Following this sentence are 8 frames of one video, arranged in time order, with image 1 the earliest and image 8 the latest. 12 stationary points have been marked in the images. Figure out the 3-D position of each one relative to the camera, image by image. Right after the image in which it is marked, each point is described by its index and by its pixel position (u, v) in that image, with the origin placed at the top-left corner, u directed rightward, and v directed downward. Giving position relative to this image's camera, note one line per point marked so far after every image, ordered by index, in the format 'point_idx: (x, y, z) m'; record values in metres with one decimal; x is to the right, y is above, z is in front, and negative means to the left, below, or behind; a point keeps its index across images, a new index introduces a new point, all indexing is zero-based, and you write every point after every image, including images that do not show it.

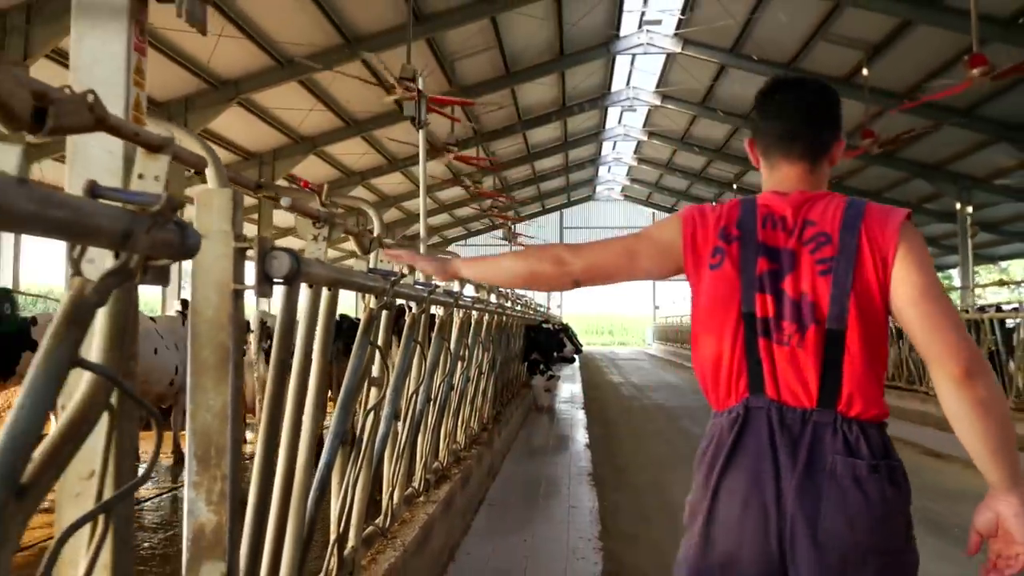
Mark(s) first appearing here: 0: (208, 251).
0: (-0.5, 0.0, +1.5) m
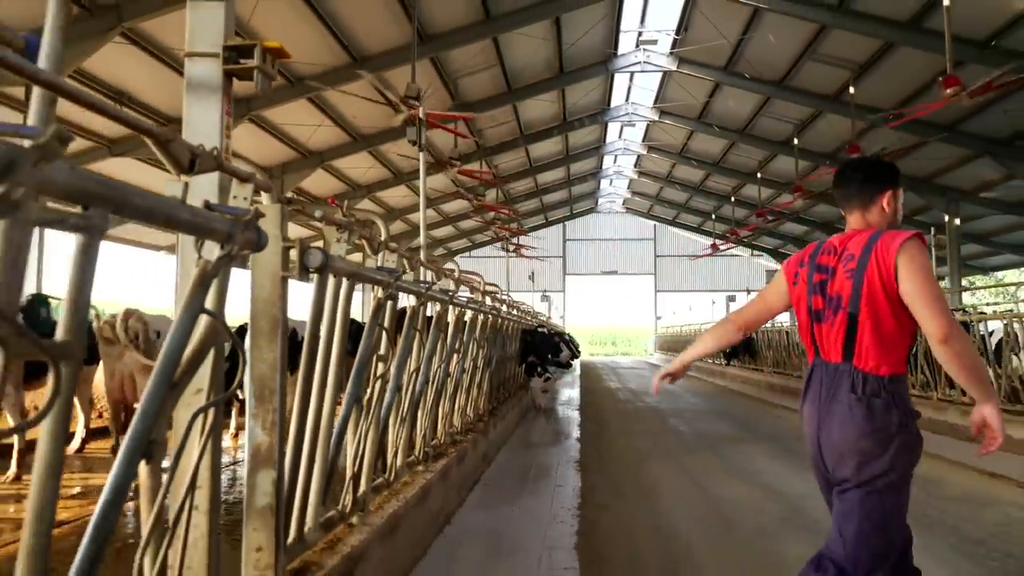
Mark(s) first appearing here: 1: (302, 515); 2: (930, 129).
0: (-0.6, +0.1, +2.1) m
1: (-0.6, -0.6, +2.3) m
2: (+8.0, +3.1, +16.4) m
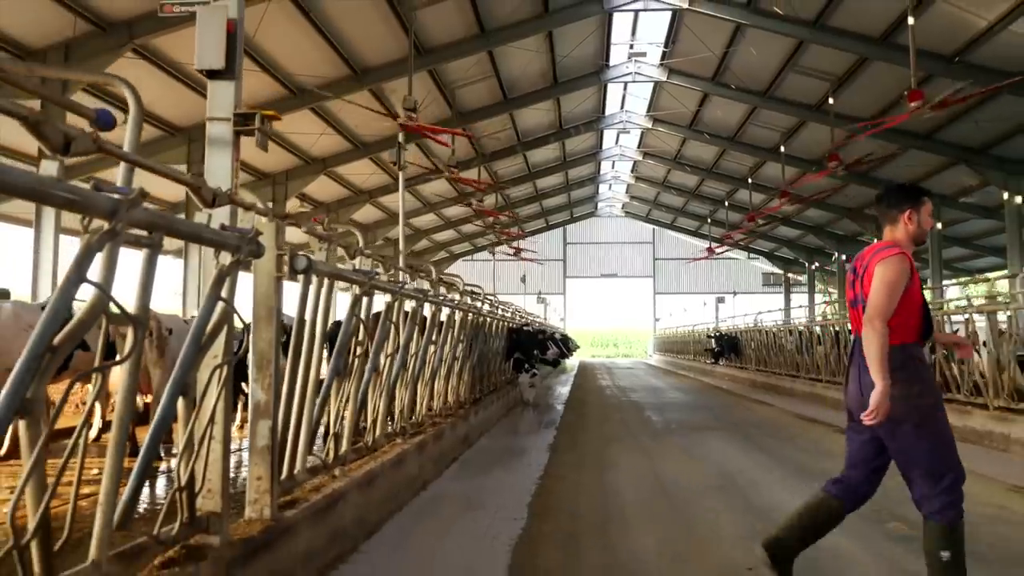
0: (-0.8, +0.1, +2.8) m
1: (-0.8, -0.6, +3.0) m
2: (+7.9, +3.0, +17.0) m
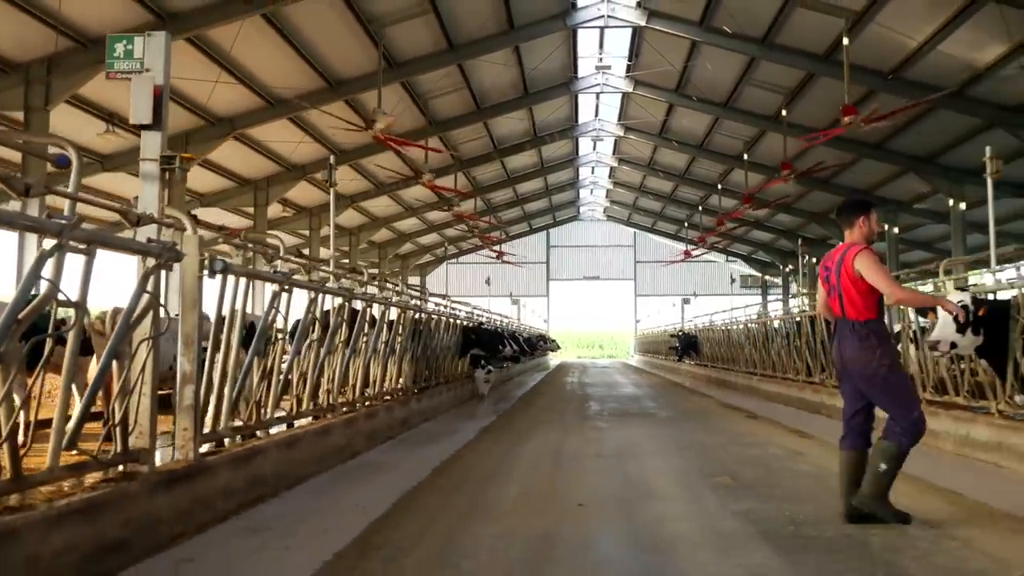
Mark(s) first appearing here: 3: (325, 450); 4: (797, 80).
0: (-1.4, +0.1, +3.6) m
1: (-1.3, -0.6, +3.8) m
2: (+7.3, +3.0, +17.9) m
3: (-1.1, -1.0, +5.0) m
4: (+5.3, +3.9, +16.0) m
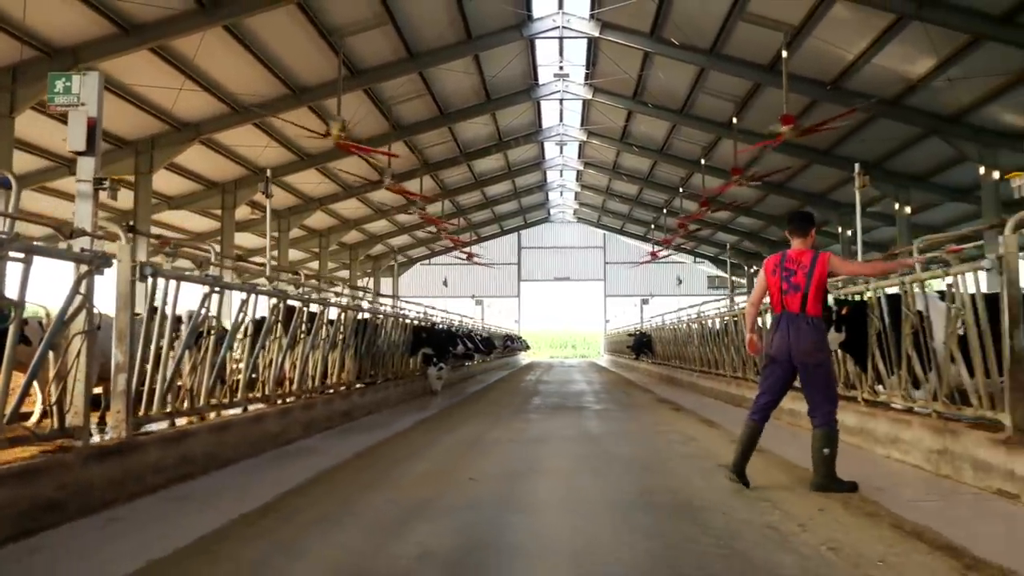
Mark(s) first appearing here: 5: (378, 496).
0: (-1.9, +0.1, +4.1) m
1: (-1.9, -0.6, +4.4) m
2: (+6.5, +3.0, +18.6) m
3: (-1.7, -1.0, +5.6) m
4: (+4.5, +3.9, +16.7) m
5: (-0.6, -1.0, +4.0) m
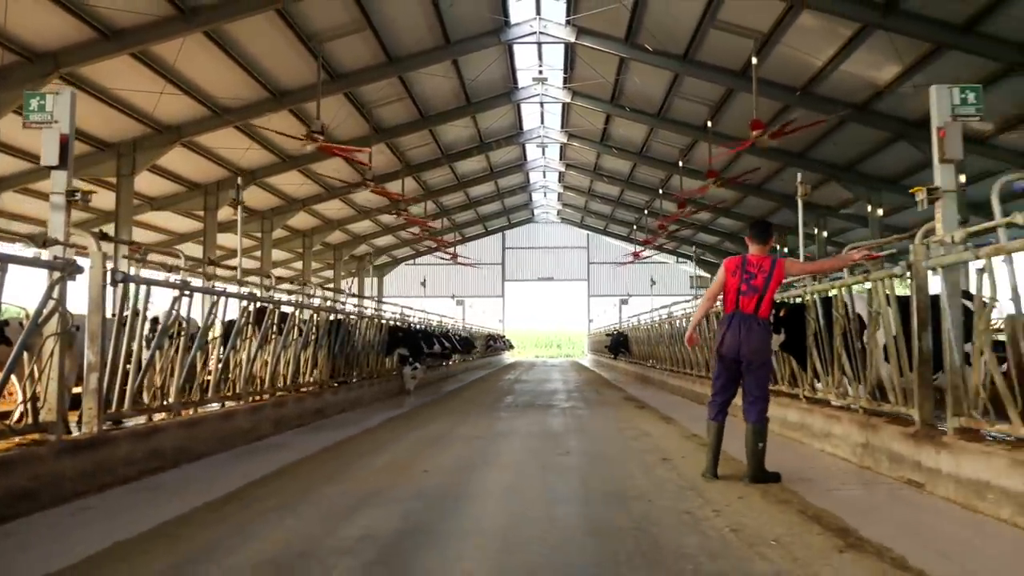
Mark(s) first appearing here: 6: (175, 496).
0: (-2.1, +0.1, +4.4) m
1: (-2.1, -0.6, +4.6) m
2: (+6.0, +2.9, +19.0) m
3: (-1.9, -1.0, +5.9) m
4: (+4.1, +3.9, +17.0) m
5: (-0.9, -1.0, +4.3) m
6: (-1.6, -1.0, +4.2) m
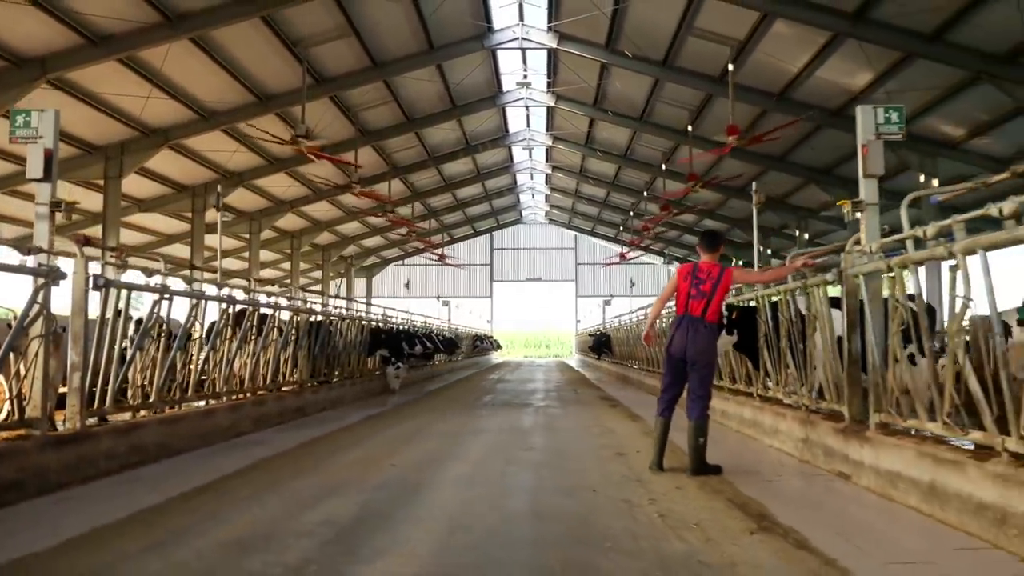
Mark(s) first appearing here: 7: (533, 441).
0: (-2.4, 0.0, +4.7) m
1: (-2.4, -0.6, +4.9) m
2: (+5.7, +2.9, +19.3) m
3: (-2.2, -1.0, +6.1) m
4: (+3.8, +3.8, +17.4) m
5: (-1.1, -1.0, +4.6) m
6: (-1.9, -1.0, +4.5) m
7: (+0.1, -1.1, +6.2) m
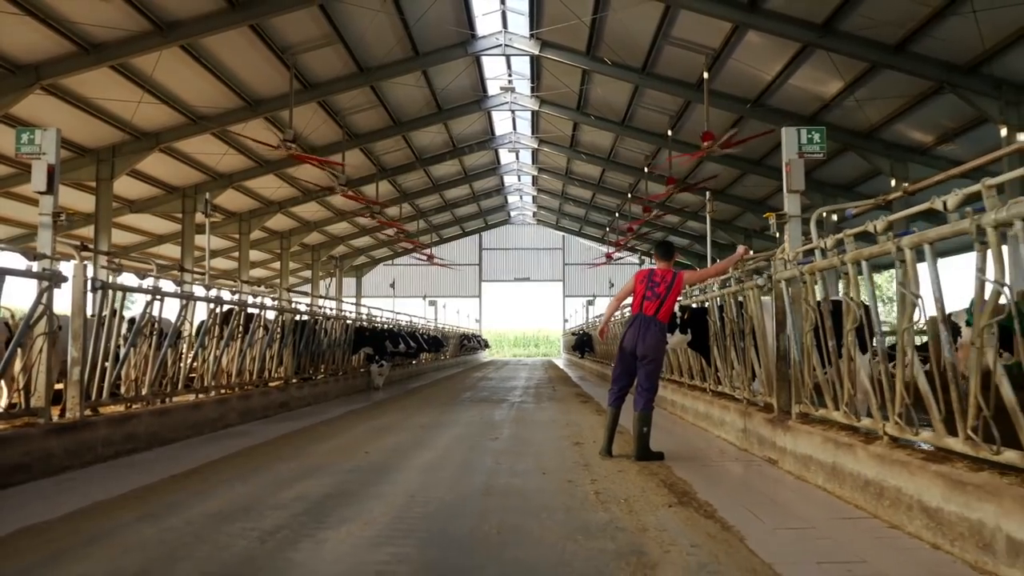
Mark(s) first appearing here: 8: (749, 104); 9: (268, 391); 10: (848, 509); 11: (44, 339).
0: (-2.6, 0.0, +5.1) m
1: (-2.6, -0.6, +5.4) m
2: (+5.3, +2.9, +19.9) m
3: (-2.4, -1.0, +6.6) m
4: (+3.4, +3.8, +17.9) m
5: (-1.3, -1.0, +5.0) m
6: (-2.1, -1.0, +4.9) m
7: (-0.1, -1.1, +6.7) m
8: (+4.6, +3.6, +16.7) m
9: (-2.4, -1.0, +8.4) m
10: (+1.4, -0.9, +3.6) m
11: (-2.6, -0.3, +4.7) m
